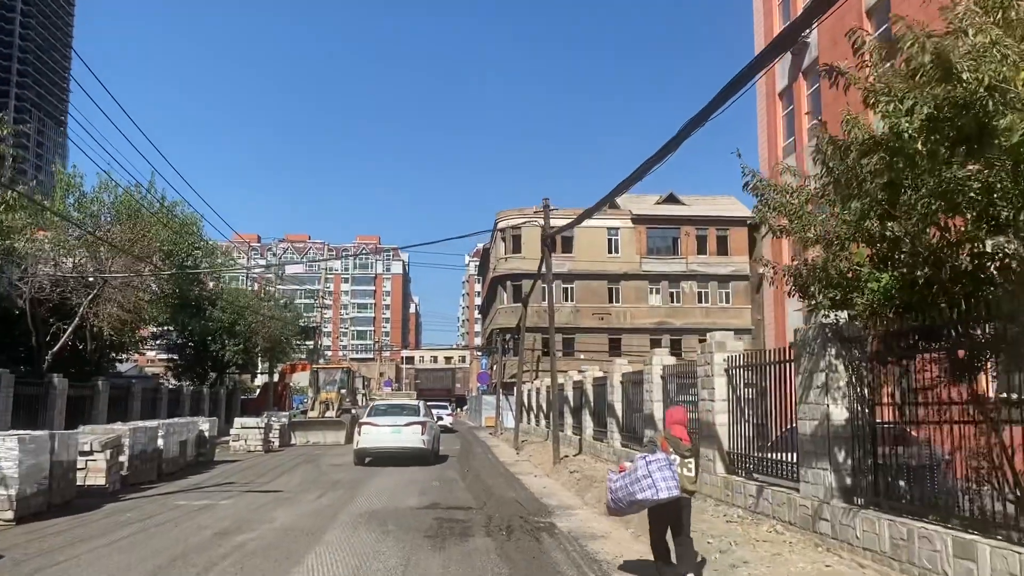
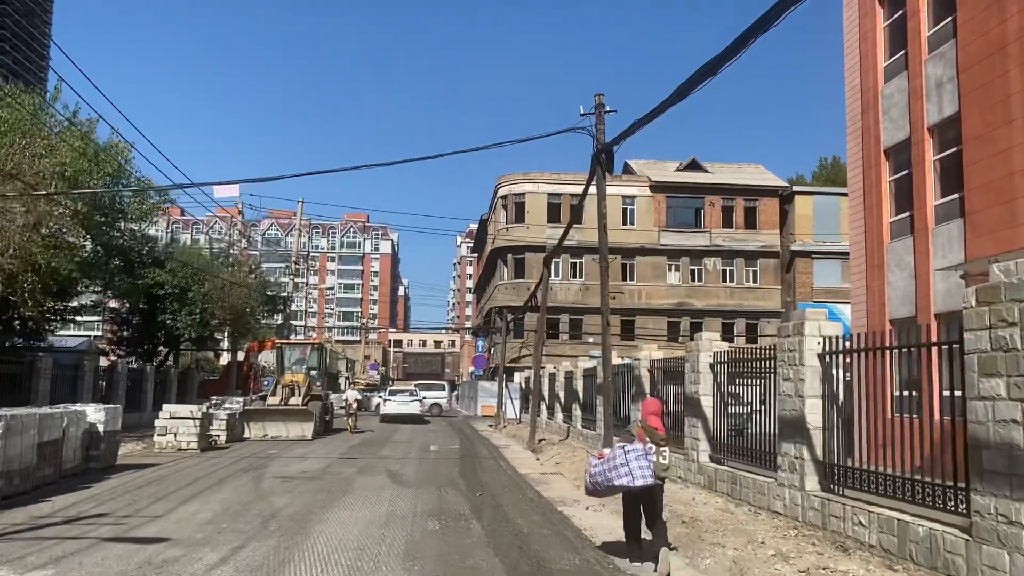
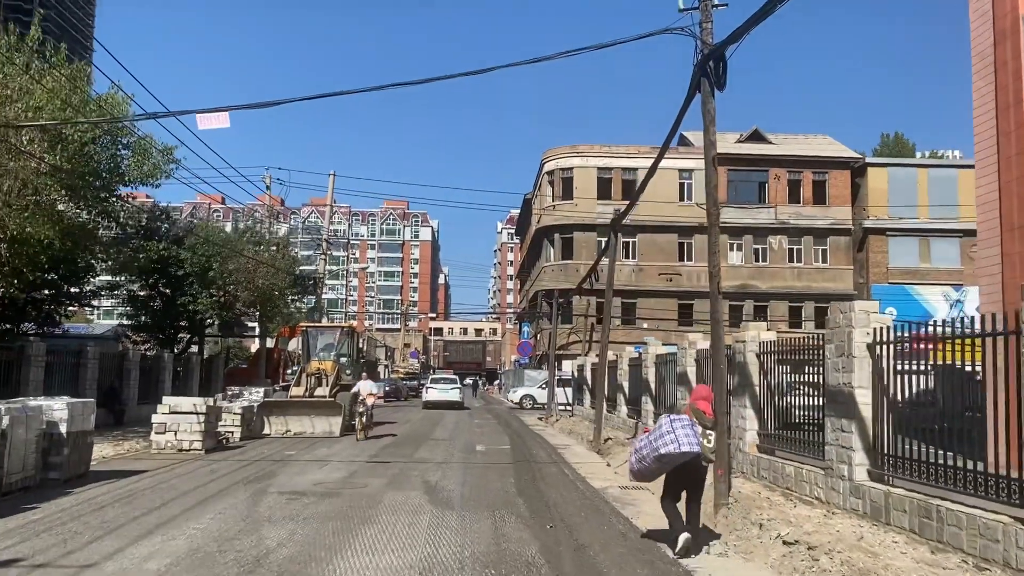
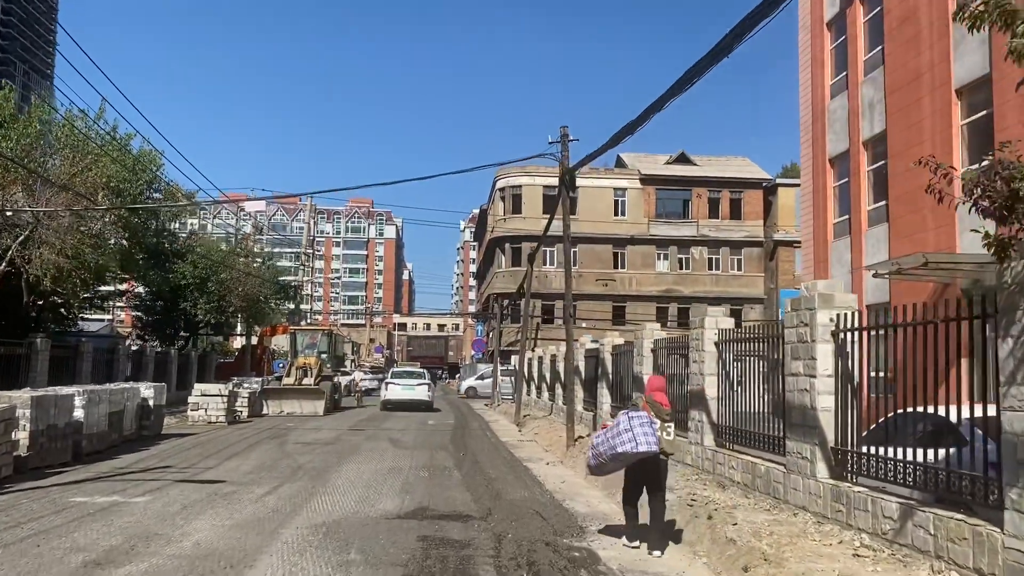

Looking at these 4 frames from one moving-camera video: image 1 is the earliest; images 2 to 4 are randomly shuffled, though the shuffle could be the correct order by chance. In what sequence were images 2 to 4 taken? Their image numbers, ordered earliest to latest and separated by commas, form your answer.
4, 2, 3
